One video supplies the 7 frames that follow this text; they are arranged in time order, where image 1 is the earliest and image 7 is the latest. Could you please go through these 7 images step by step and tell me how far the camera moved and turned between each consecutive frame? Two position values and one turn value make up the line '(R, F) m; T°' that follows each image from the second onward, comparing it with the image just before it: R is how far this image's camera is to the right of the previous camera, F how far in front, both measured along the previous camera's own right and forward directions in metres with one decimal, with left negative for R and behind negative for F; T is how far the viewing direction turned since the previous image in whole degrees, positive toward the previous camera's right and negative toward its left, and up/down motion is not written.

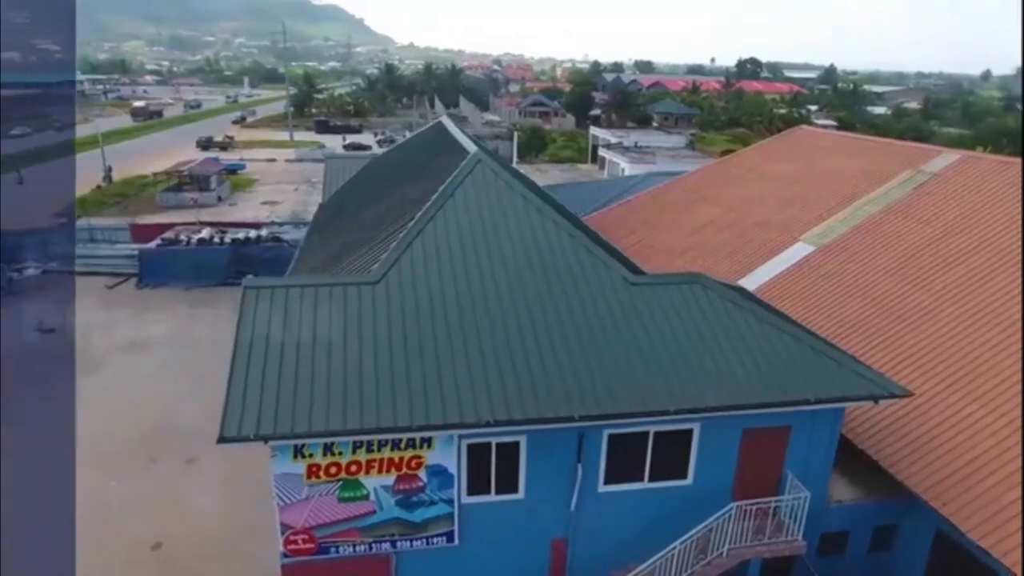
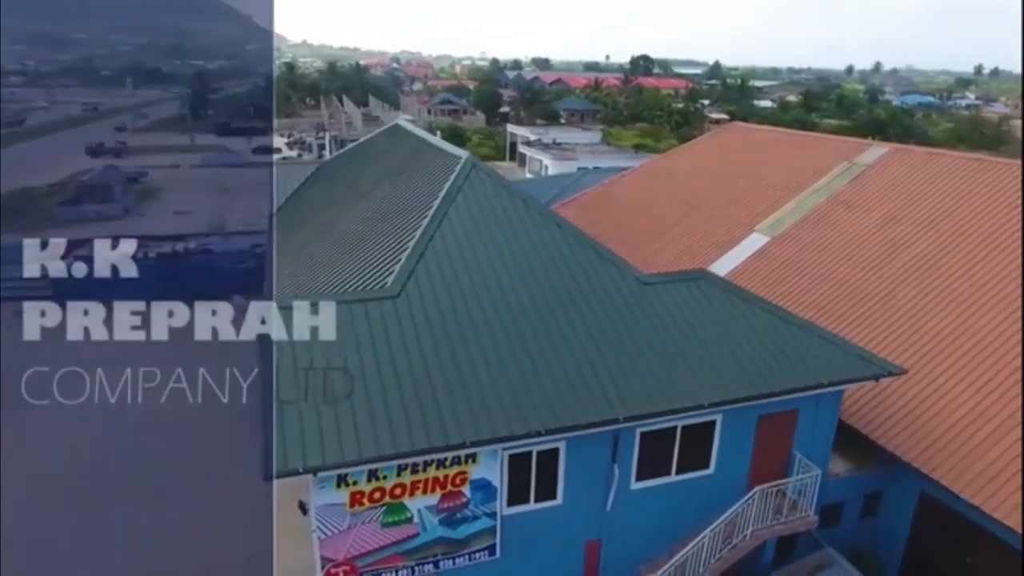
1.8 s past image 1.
(-1.7, +0.2) m; +9°
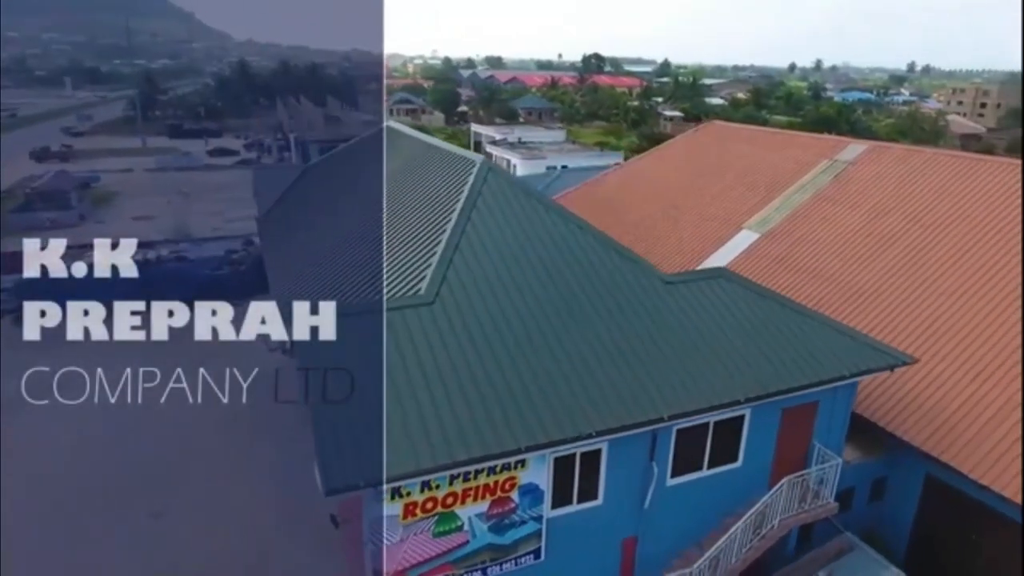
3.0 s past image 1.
(-1.2, 0.0) m; +4°
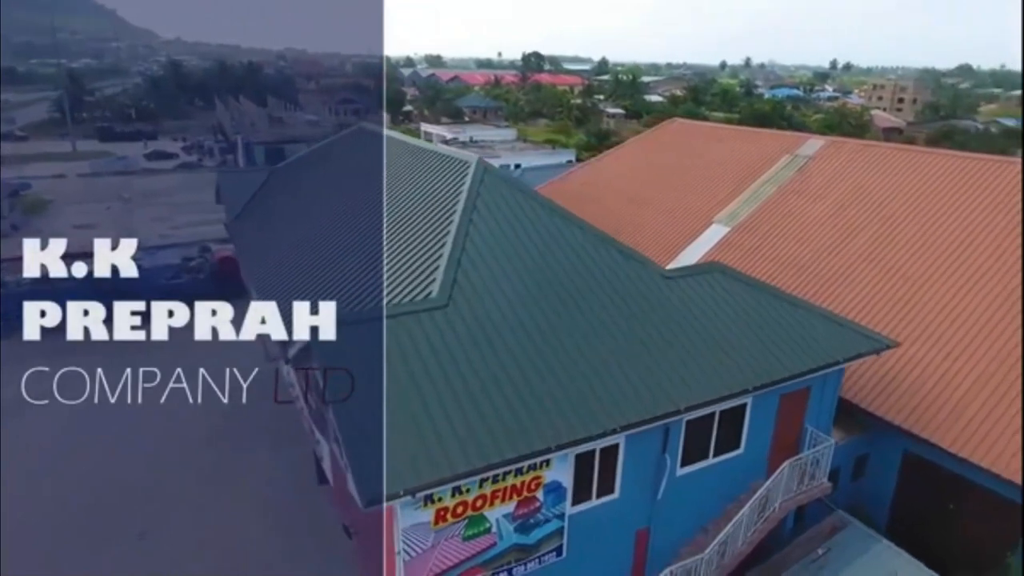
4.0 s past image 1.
(-1.0, 0.0) m; +5°
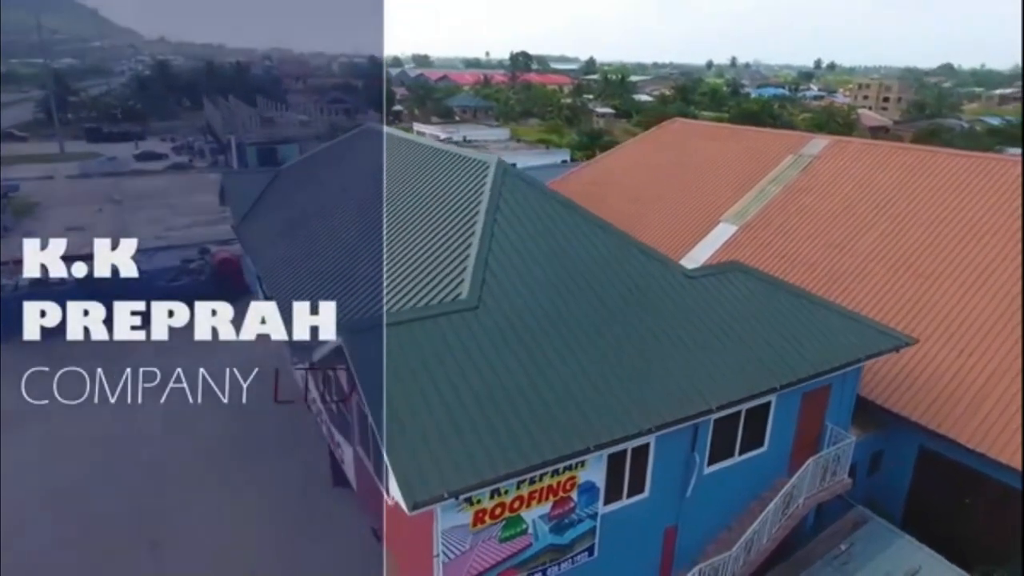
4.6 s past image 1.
(-0.6, 0.0) m; +1°
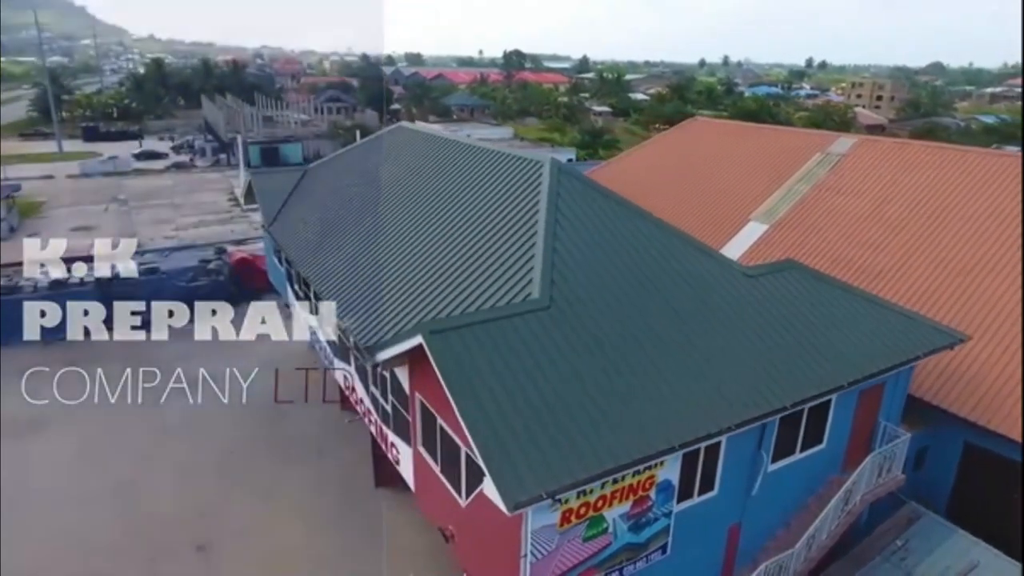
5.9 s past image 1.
(-1.1, +0.1) m; +1°
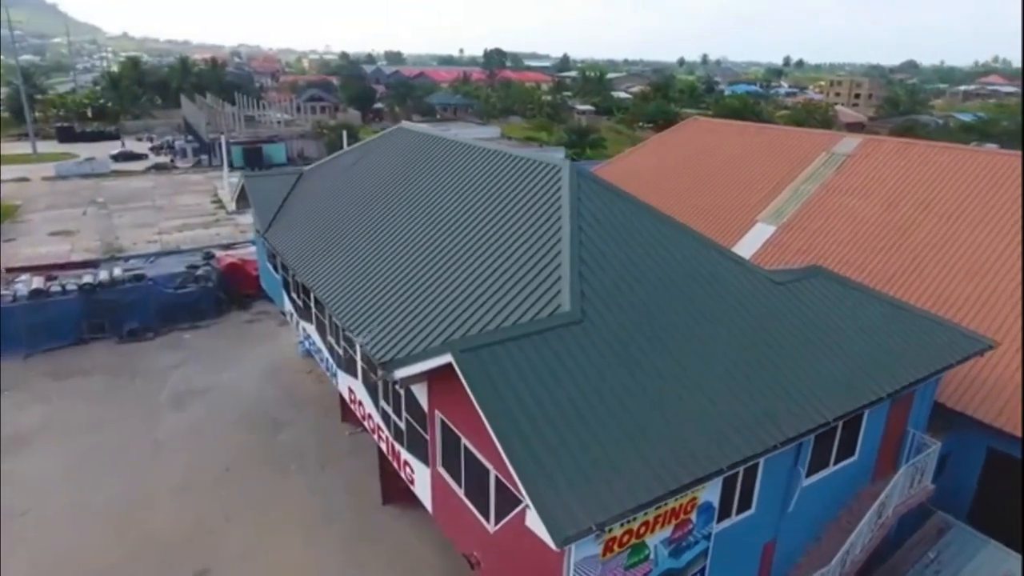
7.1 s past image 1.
(-0.7, +0.3) m; +2°
